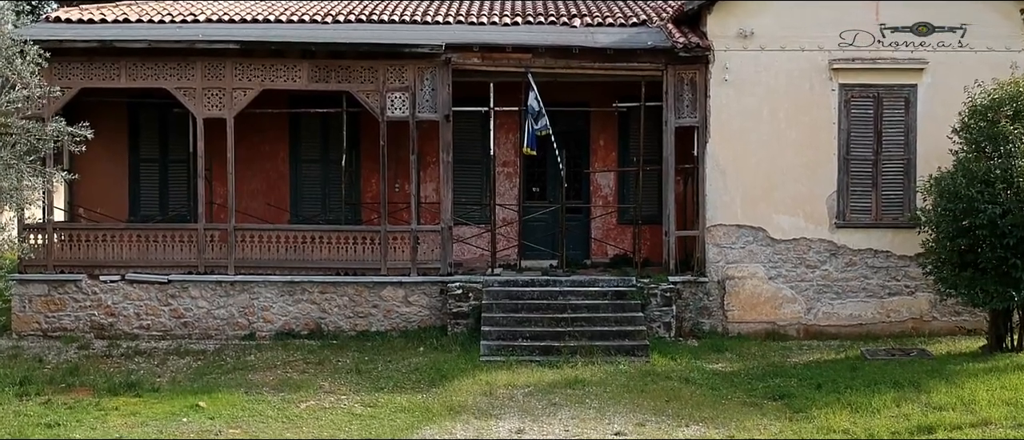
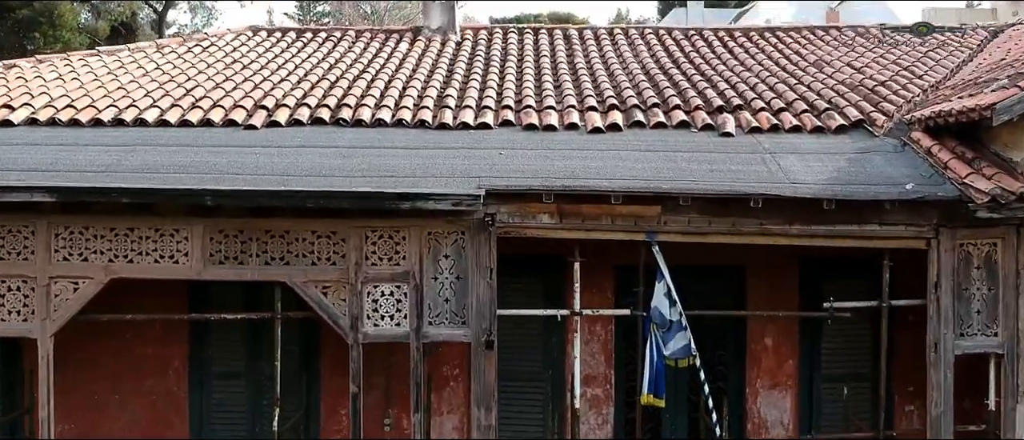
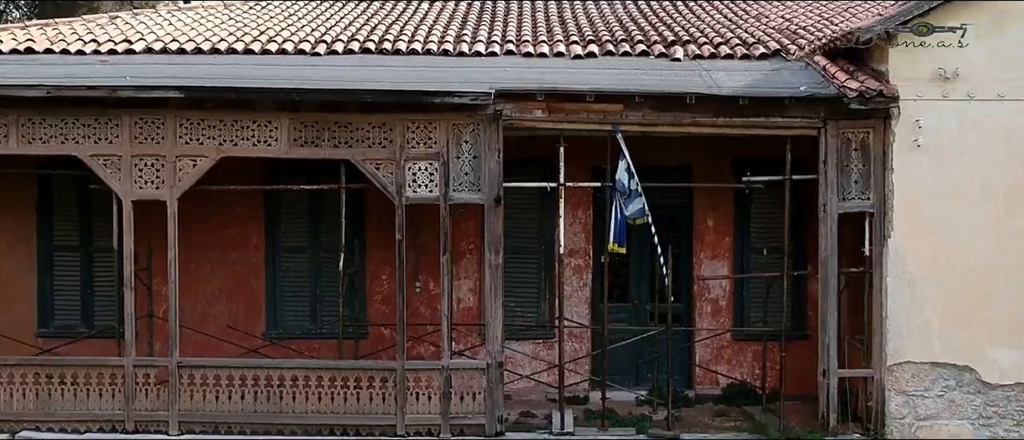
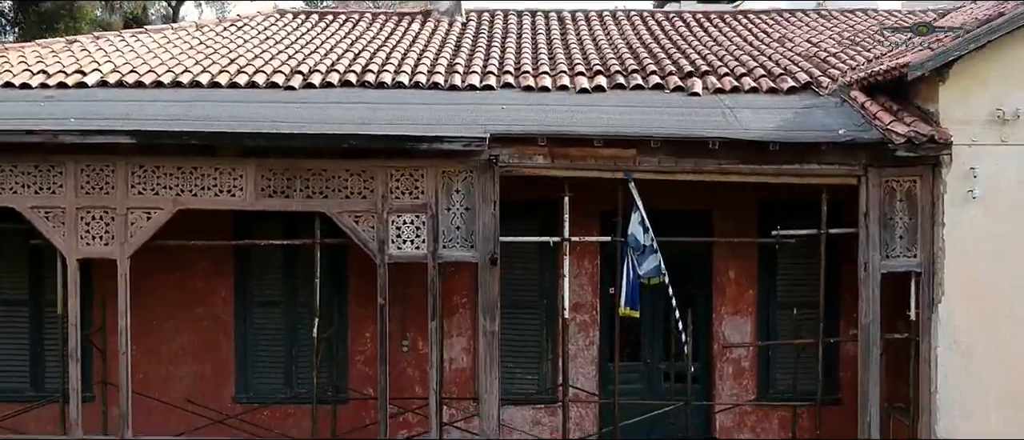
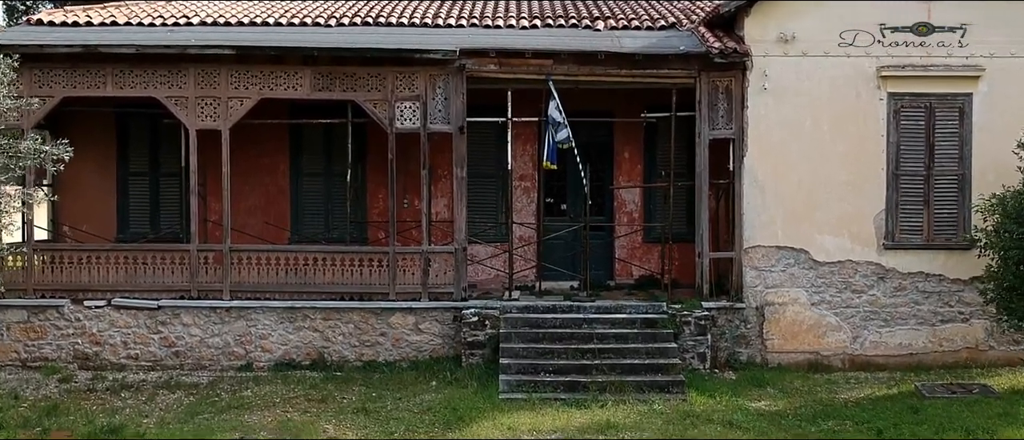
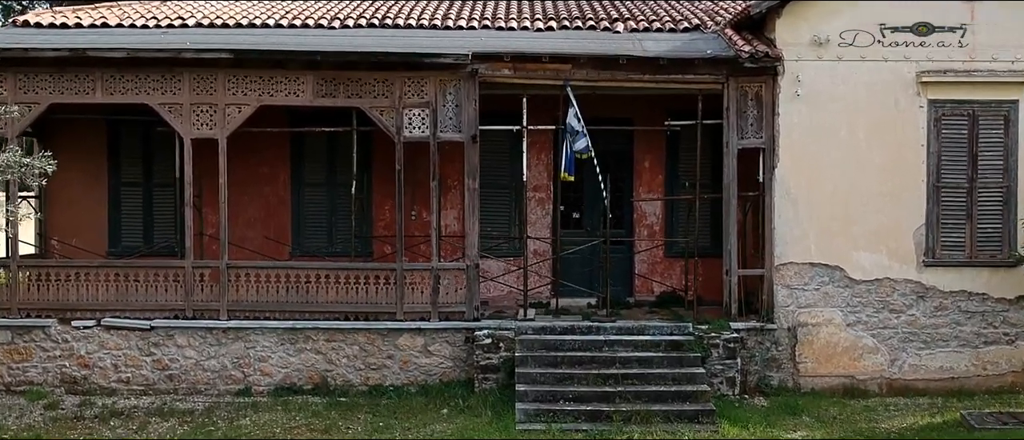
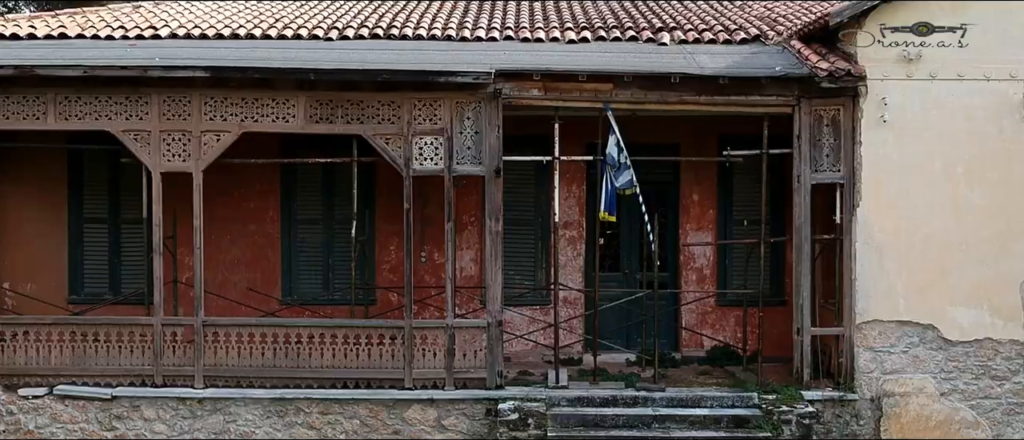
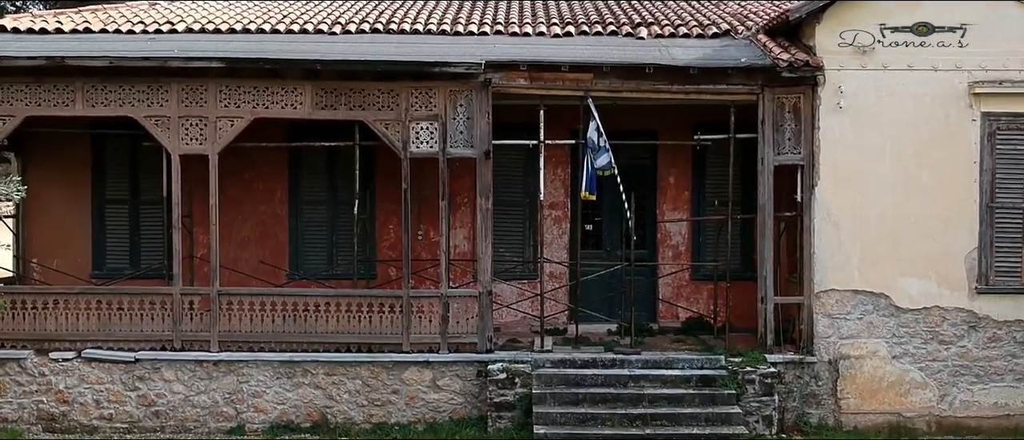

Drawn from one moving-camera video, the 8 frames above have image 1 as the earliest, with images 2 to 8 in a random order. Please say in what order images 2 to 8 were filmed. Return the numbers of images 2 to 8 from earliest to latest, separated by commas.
5, 6, 8, 7, 3, 4, 2
